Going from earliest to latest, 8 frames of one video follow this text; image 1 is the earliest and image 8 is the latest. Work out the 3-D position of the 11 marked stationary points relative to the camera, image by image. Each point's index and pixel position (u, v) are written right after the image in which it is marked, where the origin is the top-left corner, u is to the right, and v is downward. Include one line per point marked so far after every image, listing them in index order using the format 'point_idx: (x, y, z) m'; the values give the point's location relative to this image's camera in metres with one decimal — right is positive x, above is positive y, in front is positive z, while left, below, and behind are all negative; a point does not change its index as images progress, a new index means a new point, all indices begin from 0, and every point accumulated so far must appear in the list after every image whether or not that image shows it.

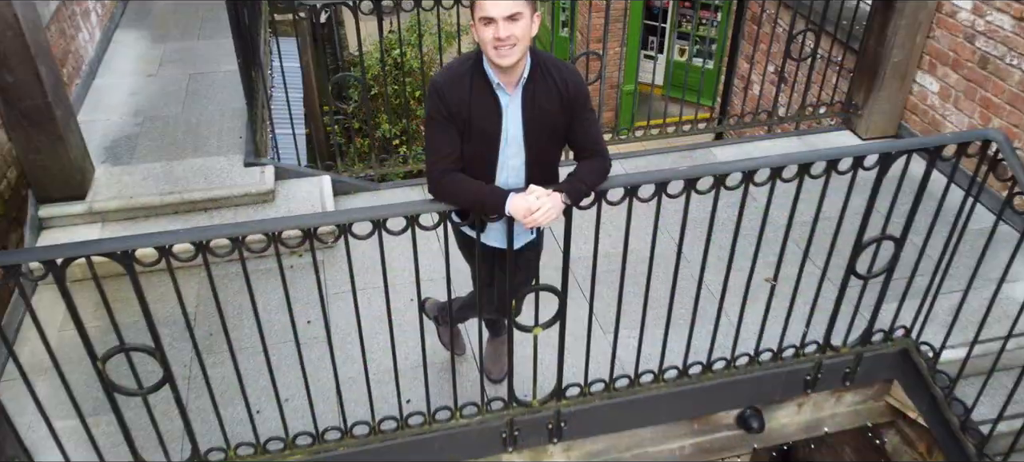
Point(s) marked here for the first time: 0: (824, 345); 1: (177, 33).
0: (+0.9, -0.3, +2.6) m
1: (-1.8, +1.0, +4.8) m
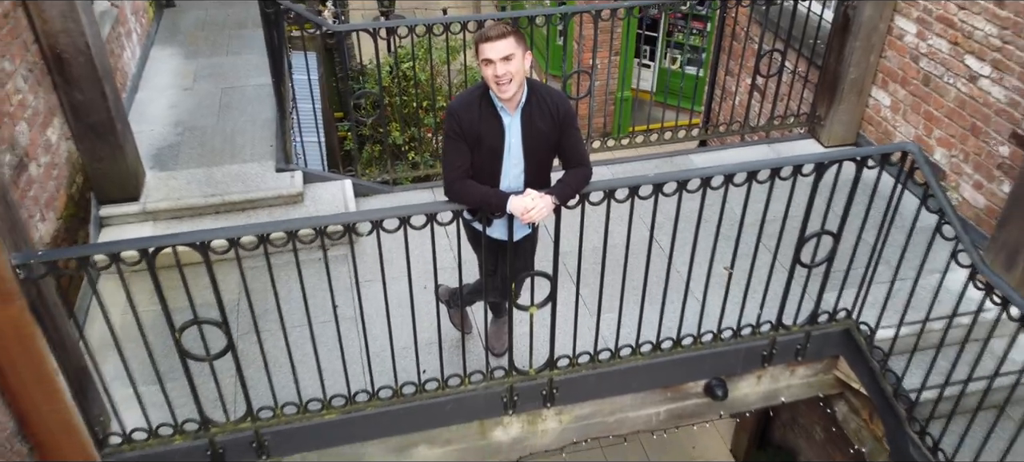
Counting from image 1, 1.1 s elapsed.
0: (+0.9, -0.3, +3.1) m
1: (-1.8, +1.1, +5.3) m
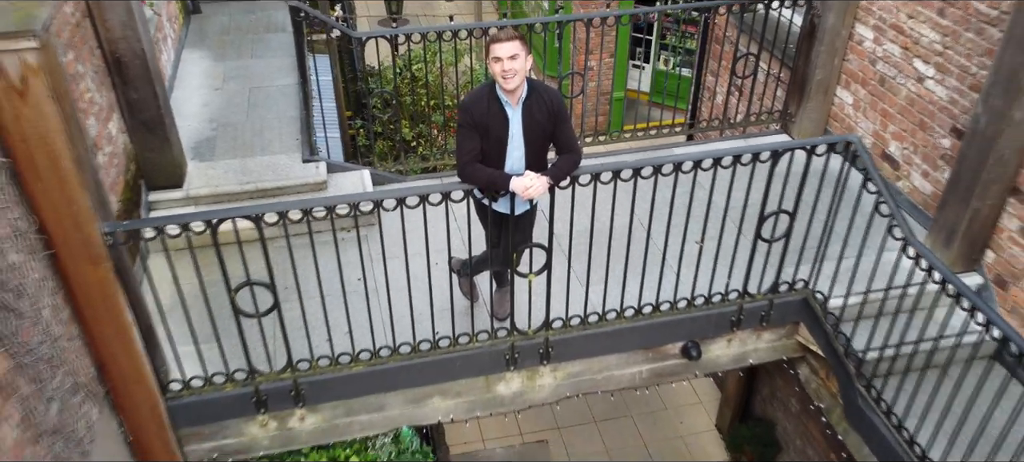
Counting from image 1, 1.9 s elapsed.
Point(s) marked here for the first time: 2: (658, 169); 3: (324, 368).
0: (+0.9, -0.2, +3.6) m
1: (-1.8, +1.1, +5.7) m
2: (+0.5, +0.2, +3.0) m
3: (-0.7, -0.5, +3.3) m
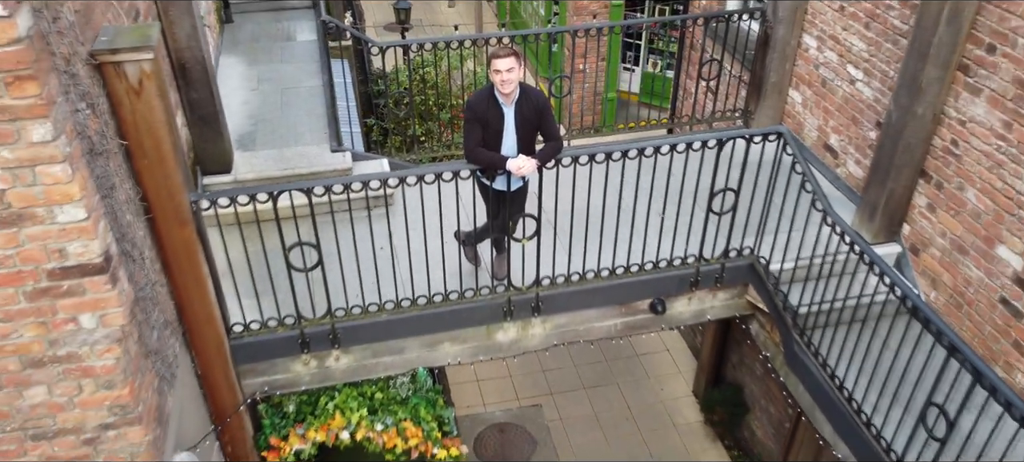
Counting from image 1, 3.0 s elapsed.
0: (+0.9, -0.1, +4.3) m
1: (-1.8, +1.2, +6.5) m
2: (+0.5, +0.3, +3.8) m
3: (-0.7, -0.4, +4.0) m
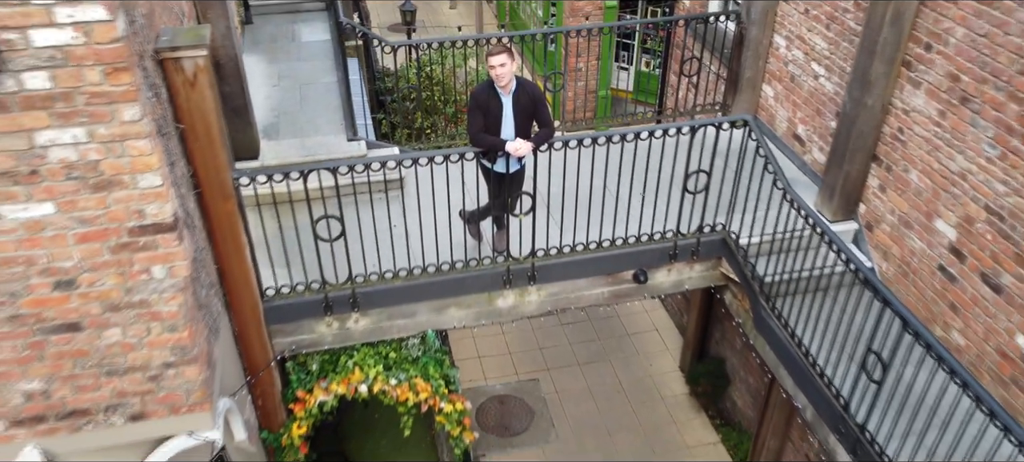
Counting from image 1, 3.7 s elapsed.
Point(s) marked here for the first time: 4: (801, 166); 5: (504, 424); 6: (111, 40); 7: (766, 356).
0: (+0.9, 0.0, +4.9) m
1: (-1.8, +1.4, +7.1) m
2: (+0.5, +0.4, +4.4) m
3: (-0.7, -0.3, +4.6) m
4: (+1.8, +0.4, +5.7) m
5: (-0.1, -1.6, +7.4) m
6: (-1.2, +0.6, +2.7) m
7: (+1.4, -0.7, +5.0) m
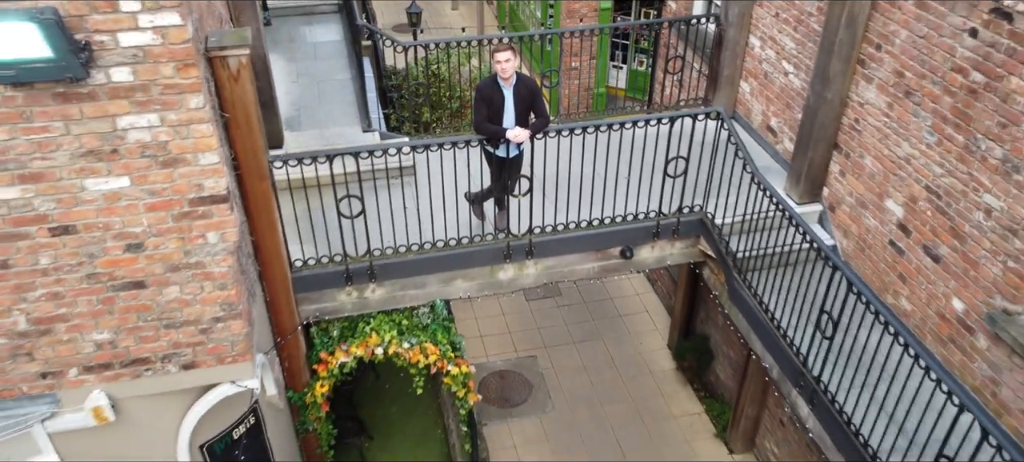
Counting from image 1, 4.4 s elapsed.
0: (+0.9, +0.1, +5.5) m
1: (-1.8, +1.5, +7.7) m
2: (+0.5, +0.6, +5.0) m
3: (-0.7, -0.1, +5.2) m
4: (+1.8, +0.5, +6.3) m
5: (-0.1, -1.5, +8.0) m
6: (-1.2, +0.7, +3.3) m
7: (+1.4, -0.6, +5.6) m
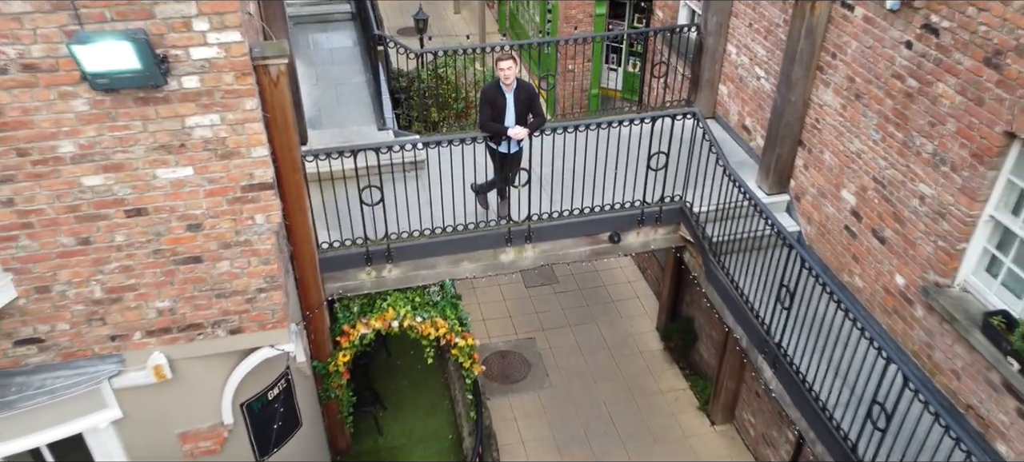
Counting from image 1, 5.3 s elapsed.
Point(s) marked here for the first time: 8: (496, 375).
0: (+0.9, +0.2, +6.2) m
1: (-1.8, +1.6, +8.3) m
2: (+0.5, +0.7, +5.6) m
3: (-0.7, -0.1, +5.9) m
4: (+1.8, +0.6, +7.0) m
5: (-0.1, -1.4, +8.7) m
6: (-1.2, +0.8, +4.0) m
7: (+1.4, -0.5, +6.3) m
8: (-0.2, -1.4, +8.6) m
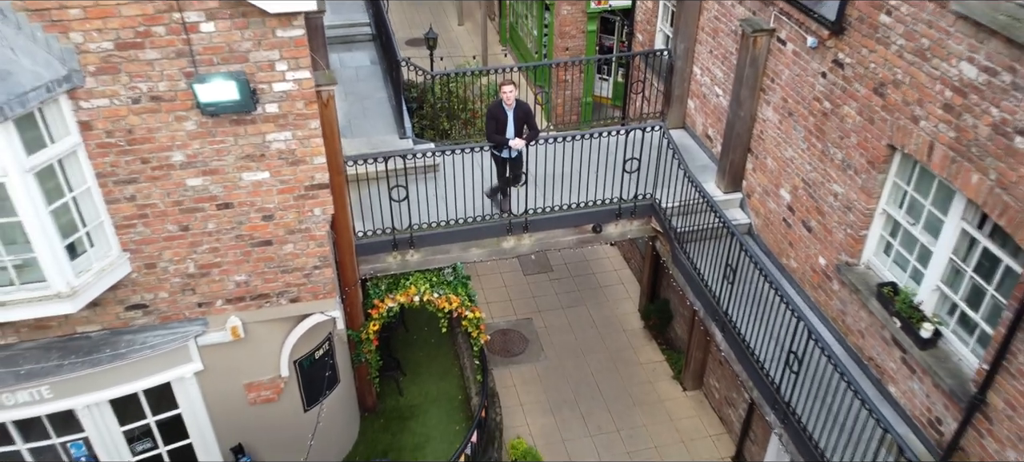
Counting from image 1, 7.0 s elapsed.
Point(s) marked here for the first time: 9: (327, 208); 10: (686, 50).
0: (+0.9, +0.3, +7.5) m
1: (-1.8, +1.6, +9.7) m
2: (+0.5, +0.7, +7.0) m
3: (-0.7, 0.0, +7.2) m
4: (+1.8, +0.7, +8.3) m
5: (-0.1, -1.3, +10.0) m
6: (-1.2, +0.8, +5.3) m
7: (+1.4, -0.4, +7.7) m
8: (-0.1, -1.3, +9.9) m
9: (-1.2, +0.2, +5.9) m
10: (+1.6, +1.7, +8.4) m
